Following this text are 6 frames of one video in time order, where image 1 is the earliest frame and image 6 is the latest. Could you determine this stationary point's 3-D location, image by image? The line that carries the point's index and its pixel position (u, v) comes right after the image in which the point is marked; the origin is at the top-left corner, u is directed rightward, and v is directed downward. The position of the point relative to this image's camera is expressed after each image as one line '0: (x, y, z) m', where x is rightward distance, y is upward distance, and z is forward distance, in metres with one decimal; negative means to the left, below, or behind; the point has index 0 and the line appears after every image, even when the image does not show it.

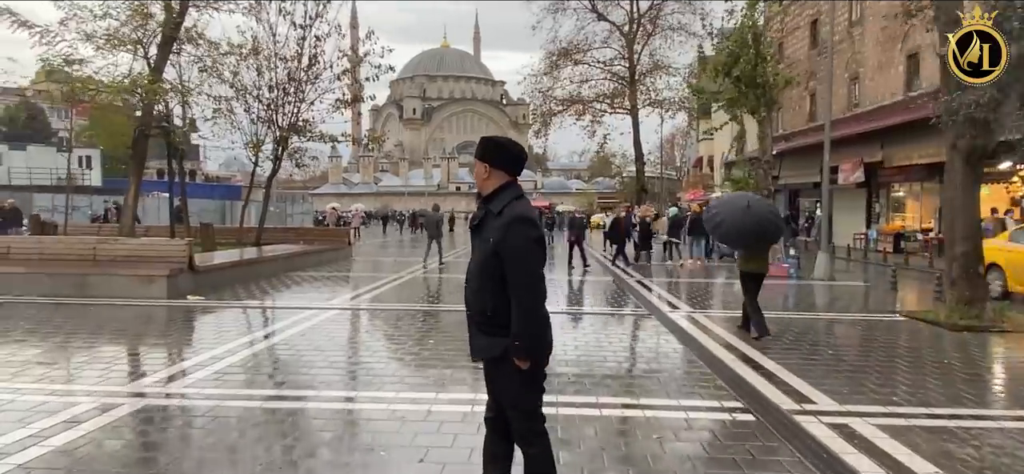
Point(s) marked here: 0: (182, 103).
0: (-8.5, +3.5, +17.6) m
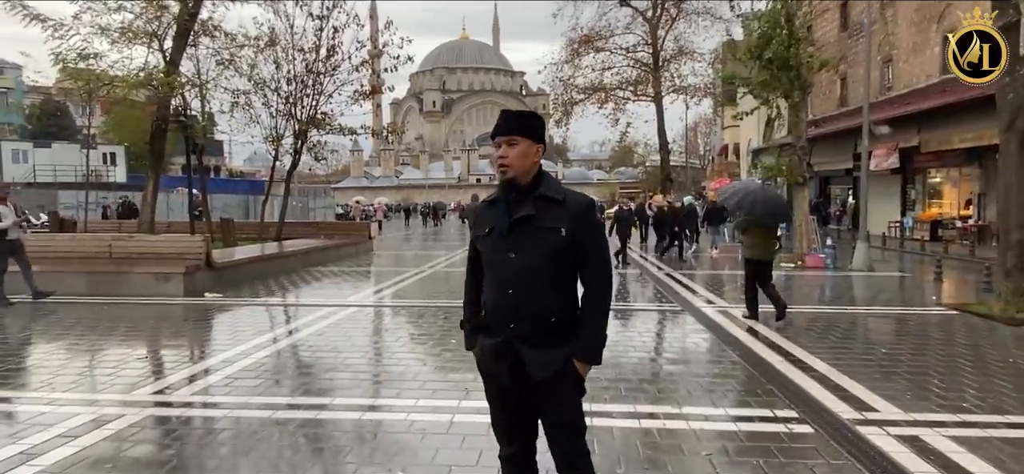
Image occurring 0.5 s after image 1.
0: (-7.9, +3.6, +17.3) m
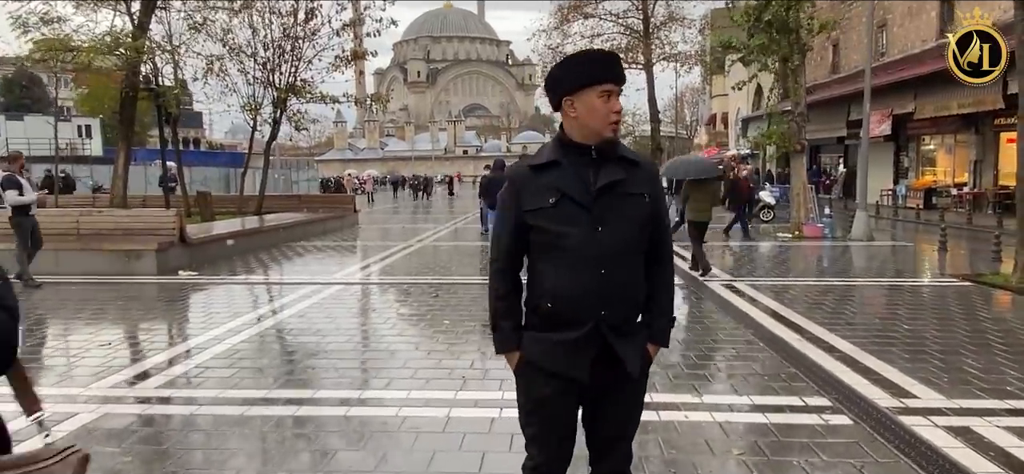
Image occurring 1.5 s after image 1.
0: (-8.2, +4.2, +16.4) m
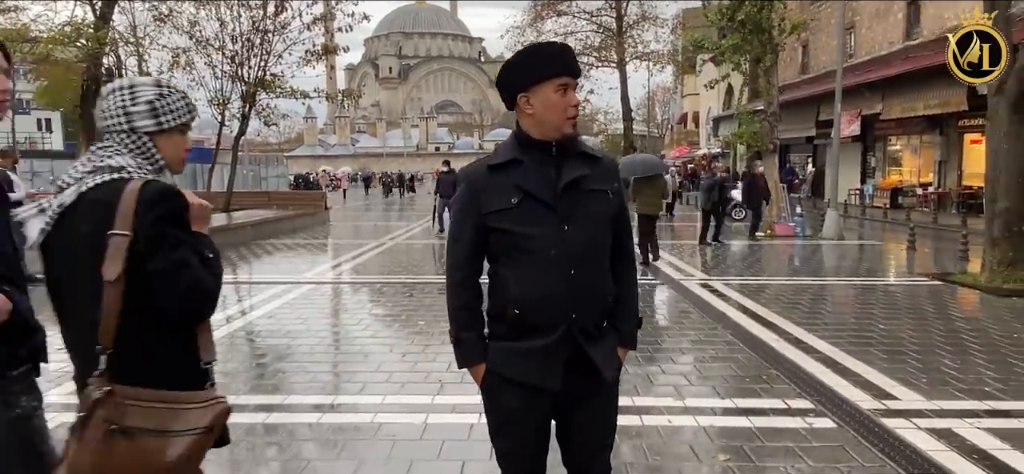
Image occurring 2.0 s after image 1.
0: (-8.8, +4.2, +15.9) m
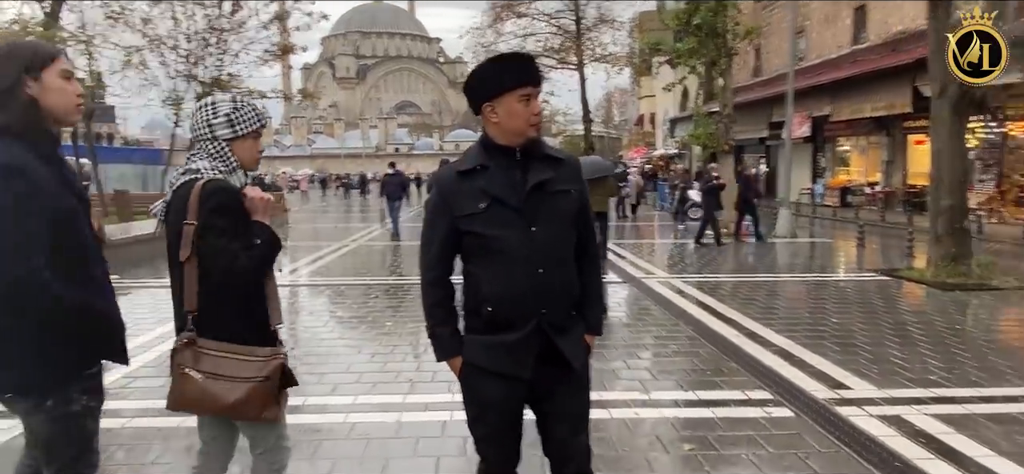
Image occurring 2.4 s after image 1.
0: (-9.7, +4.1, +15.5) m
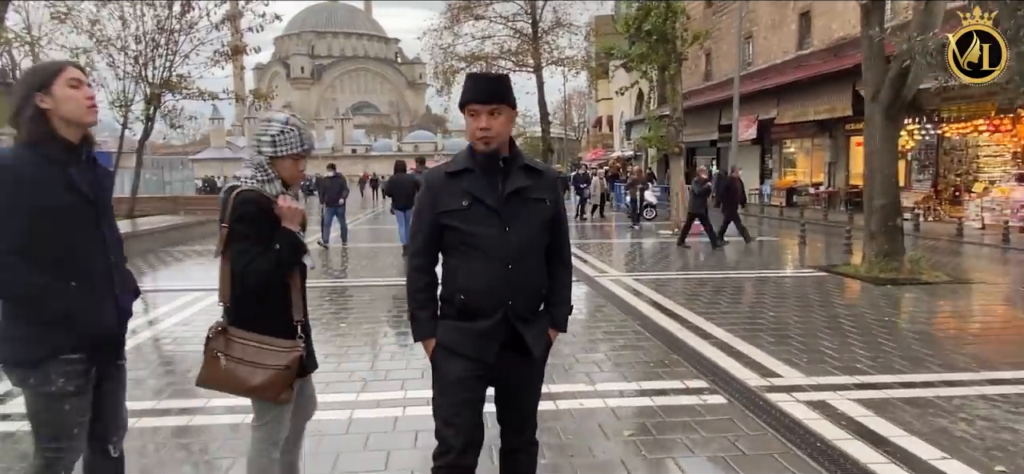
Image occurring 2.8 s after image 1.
0: (-10.7, +4.0, +15.1) m
